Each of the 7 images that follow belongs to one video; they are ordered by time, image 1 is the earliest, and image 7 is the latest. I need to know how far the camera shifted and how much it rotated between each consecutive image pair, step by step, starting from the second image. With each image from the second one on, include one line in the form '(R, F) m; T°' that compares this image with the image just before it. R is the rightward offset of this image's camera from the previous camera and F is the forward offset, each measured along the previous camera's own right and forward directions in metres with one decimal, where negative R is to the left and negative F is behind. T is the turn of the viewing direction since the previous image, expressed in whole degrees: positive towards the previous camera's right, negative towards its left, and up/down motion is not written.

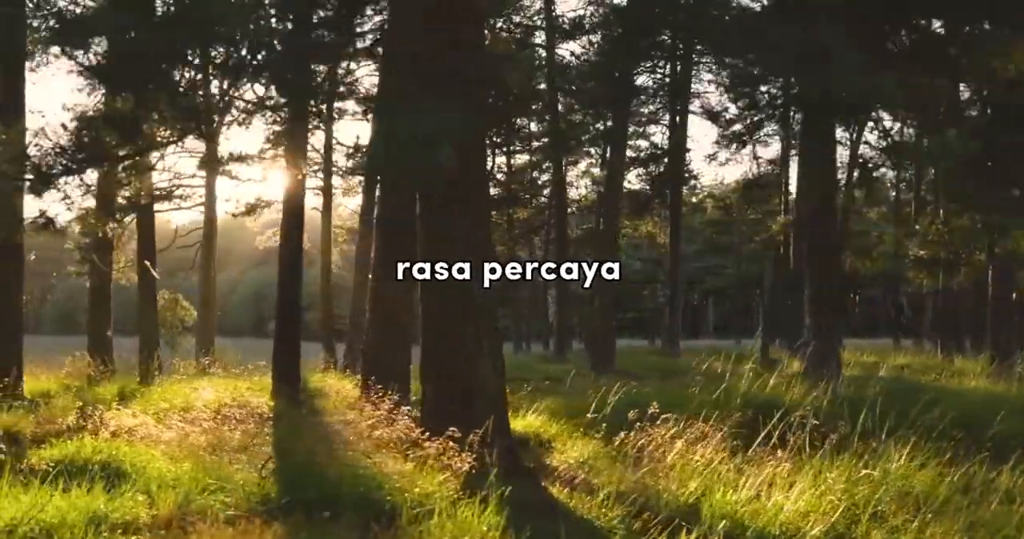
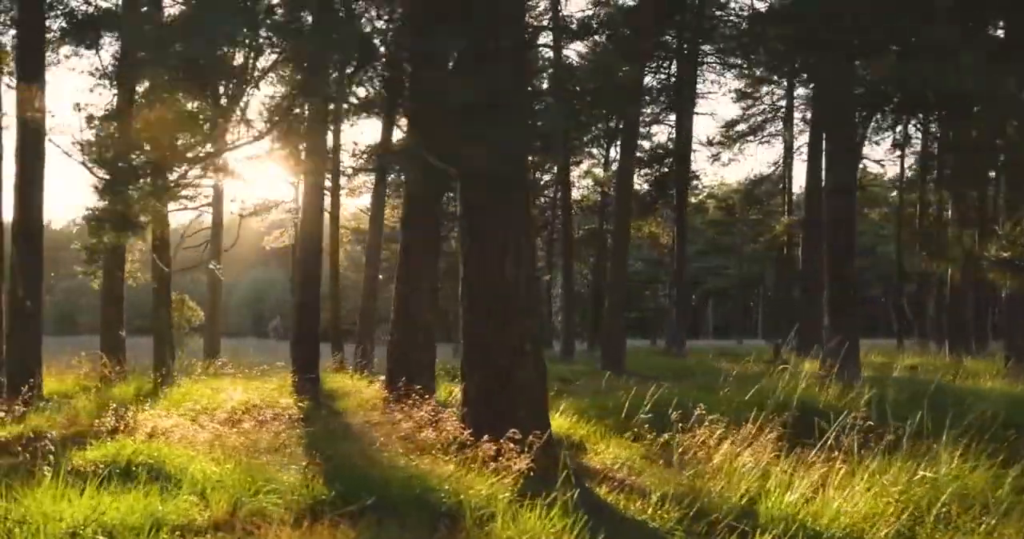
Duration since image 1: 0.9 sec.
(-0.3, 0.0) m; 0°
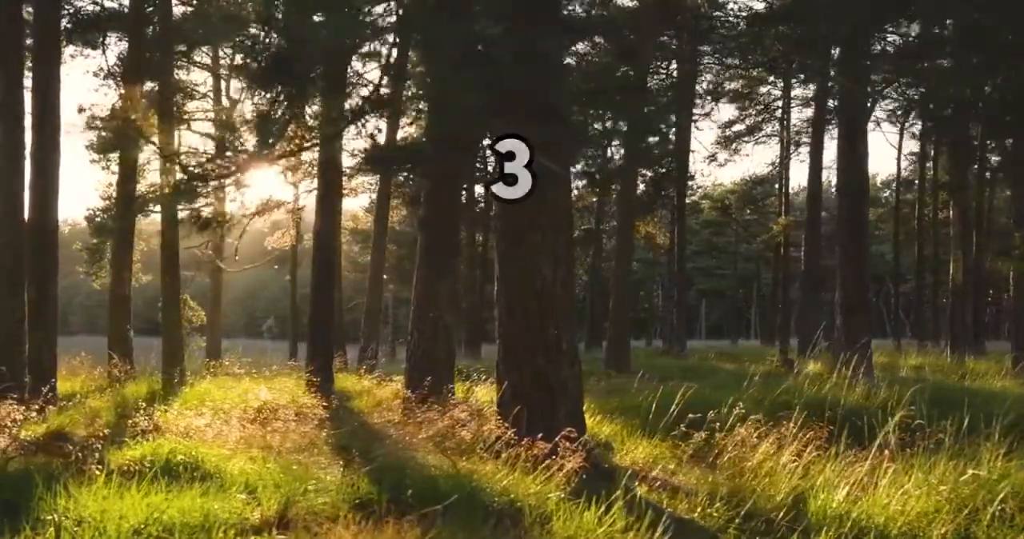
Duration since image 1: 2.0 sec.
(-0.3, 0.0) m; 0°
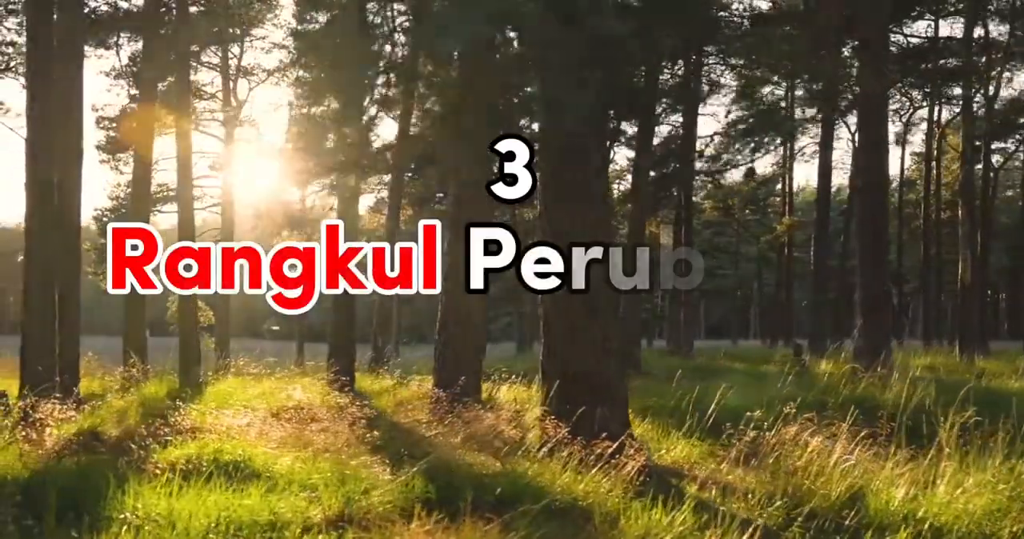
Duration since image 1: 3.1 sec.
(-0.3, 0.0) m; 0°
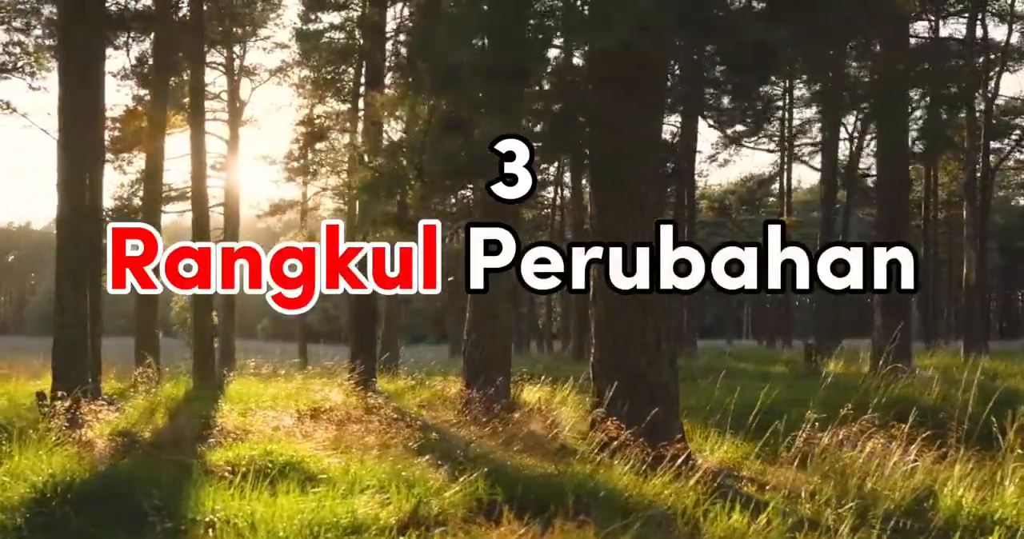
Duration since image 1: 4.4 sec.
(-0.4, 0.0) m; 0°
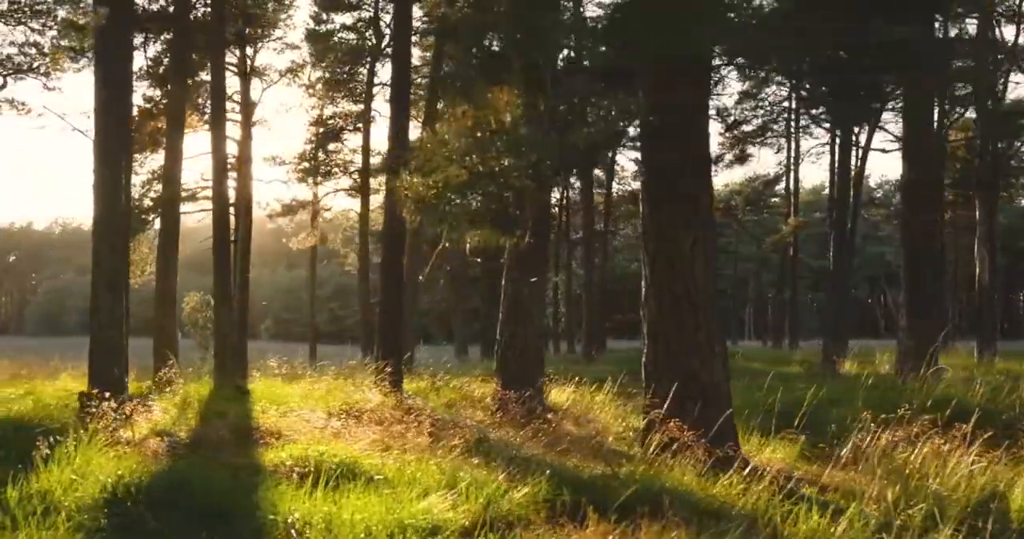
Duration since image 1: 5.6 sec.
(-0.4, 0.0) m; 0°
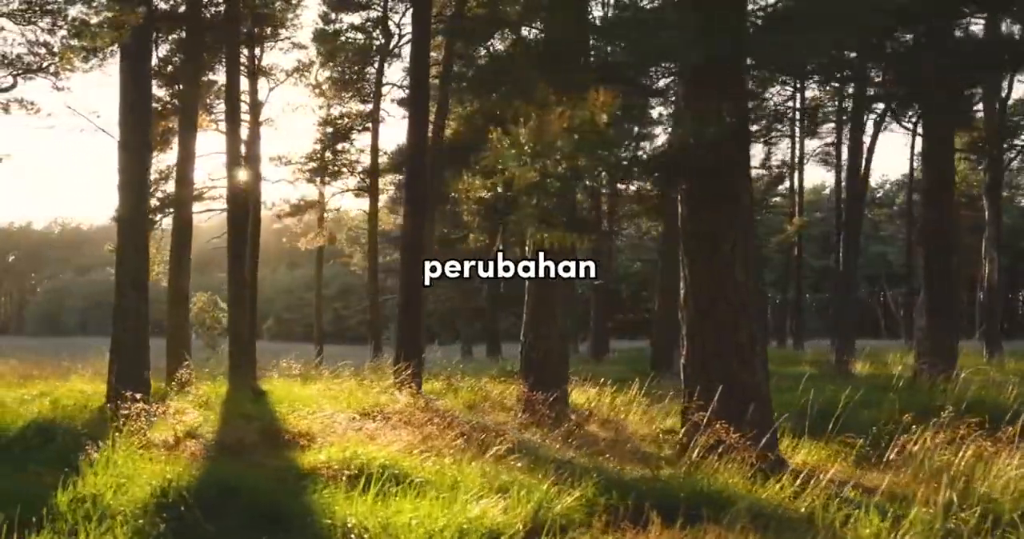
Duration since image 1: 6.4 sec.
(-0.3, 0.0) m; 0°
